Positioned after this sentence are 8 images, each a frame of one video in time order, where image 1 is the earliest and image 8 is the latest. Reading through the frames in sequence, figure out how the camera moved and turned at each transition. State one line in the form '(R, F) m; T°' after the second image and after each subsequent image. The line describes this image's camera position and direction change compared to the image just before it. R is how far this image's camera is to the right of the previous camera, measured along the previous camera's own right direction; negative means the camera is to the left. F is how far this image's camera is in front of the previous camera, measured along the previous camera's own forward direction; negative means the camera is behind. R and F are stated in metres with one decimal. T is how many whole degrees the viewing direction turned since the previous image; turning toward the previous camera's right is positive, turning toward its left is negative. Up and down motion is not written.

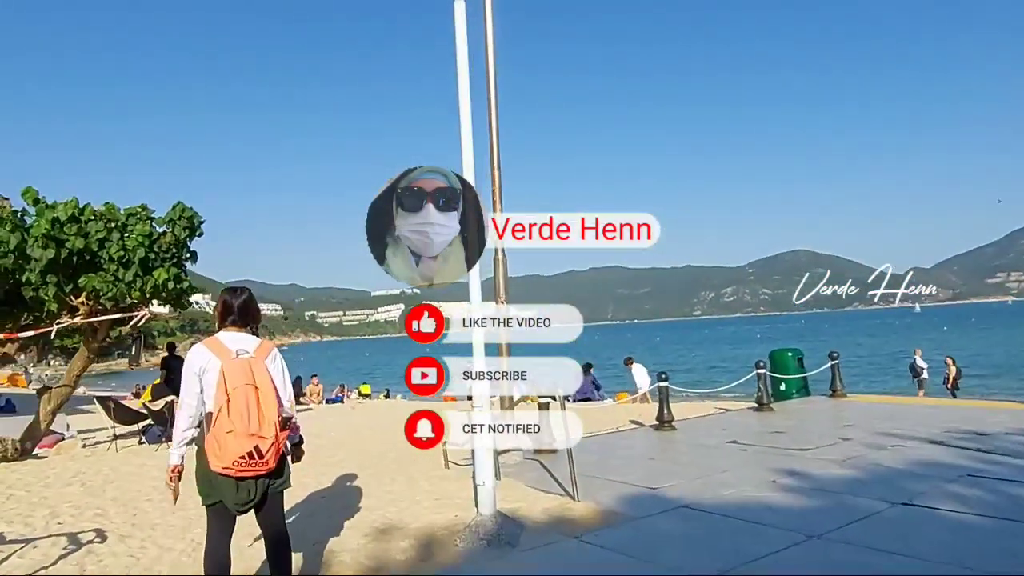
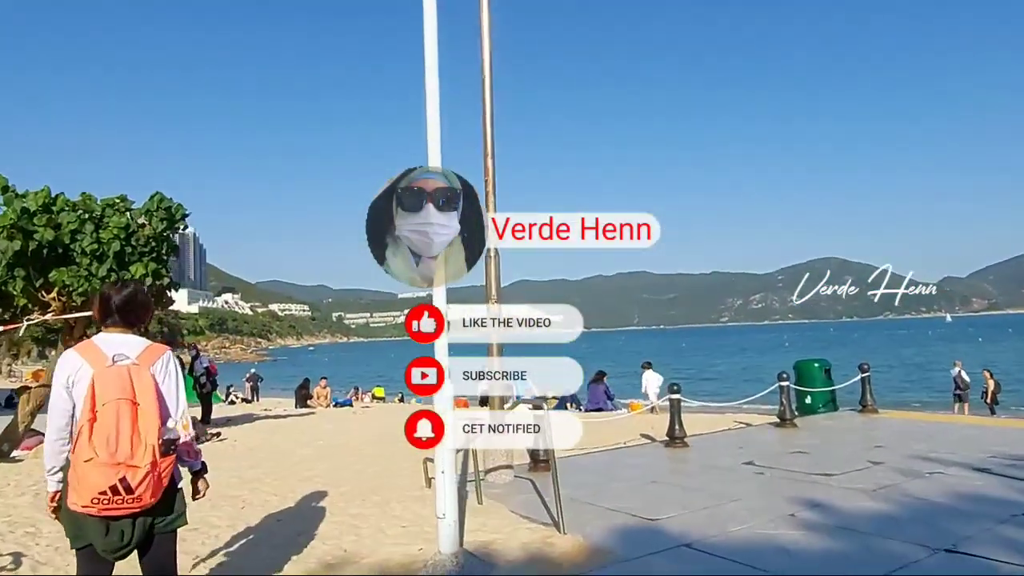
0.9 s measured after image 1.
(+0.5, +1.0) m; -2°
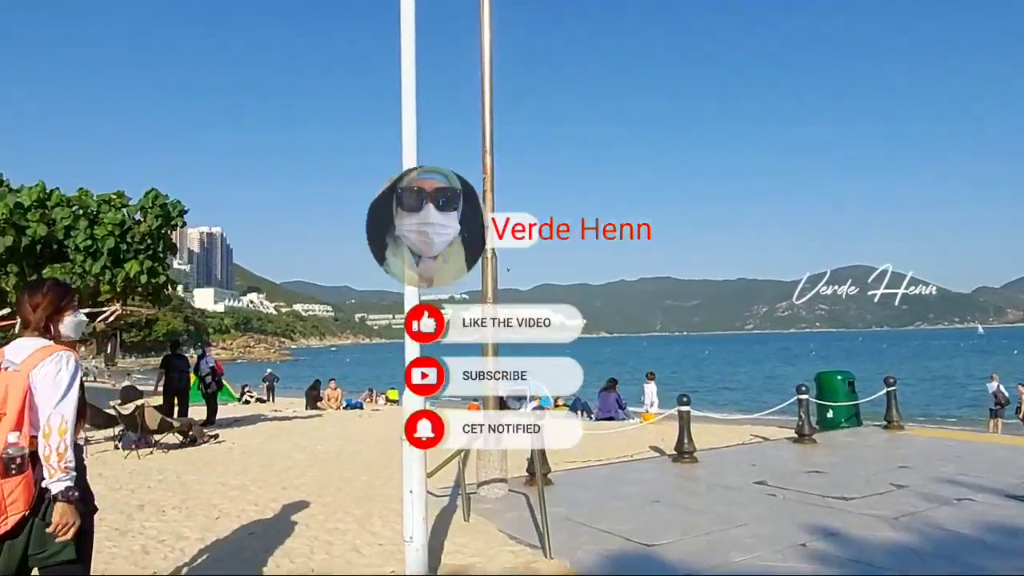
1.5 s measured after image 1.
(+0.4, +0.5) m; -2°
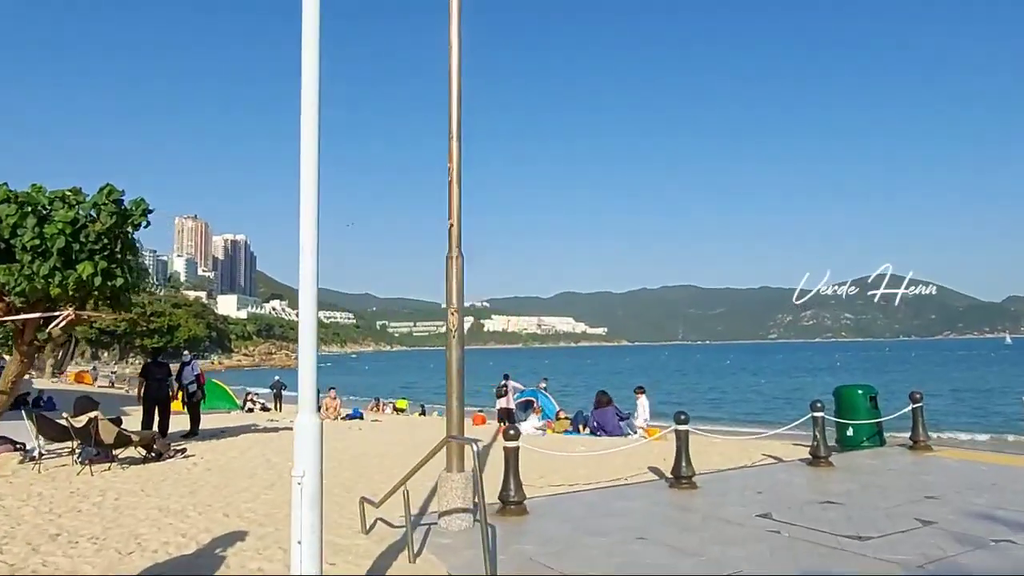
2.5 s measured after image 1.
(+0.7, +1.1) m; -2°
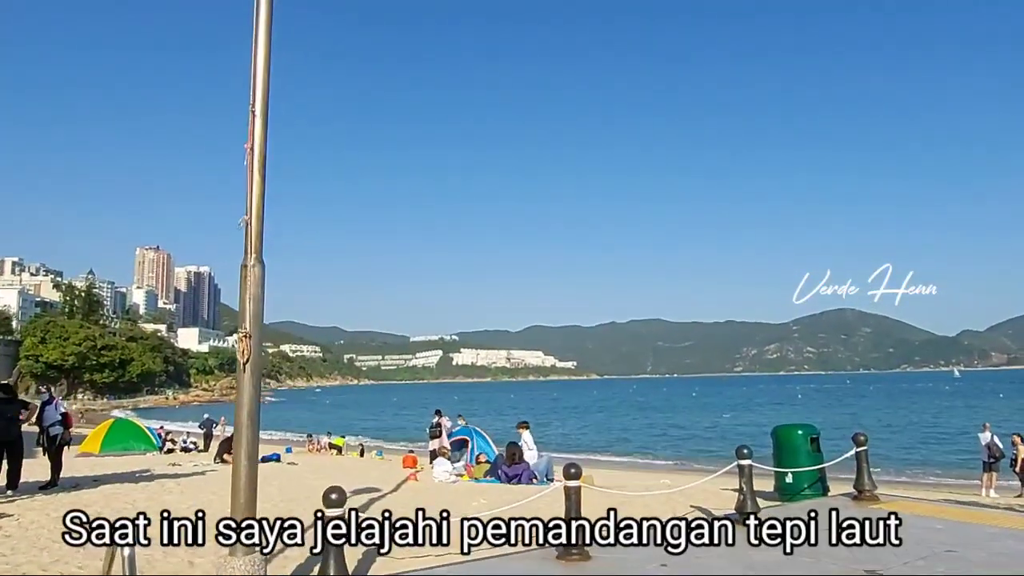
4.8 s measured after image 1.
(+1.5, +1.9) m; +3°
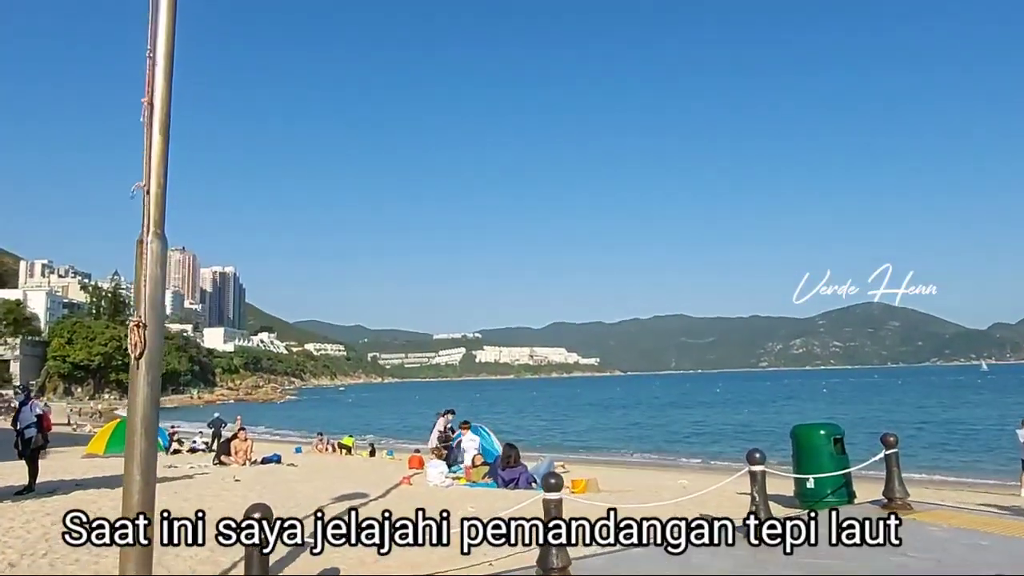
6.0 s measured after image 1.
(+0.6, +1.2) m; -2°
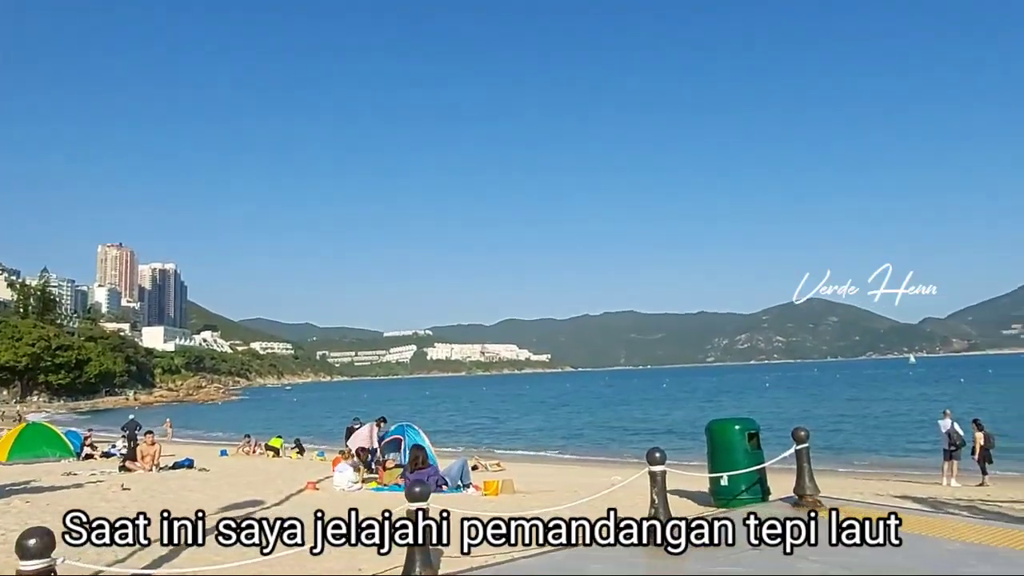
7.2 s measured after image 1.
(+0.9, +0.8) m; +4°
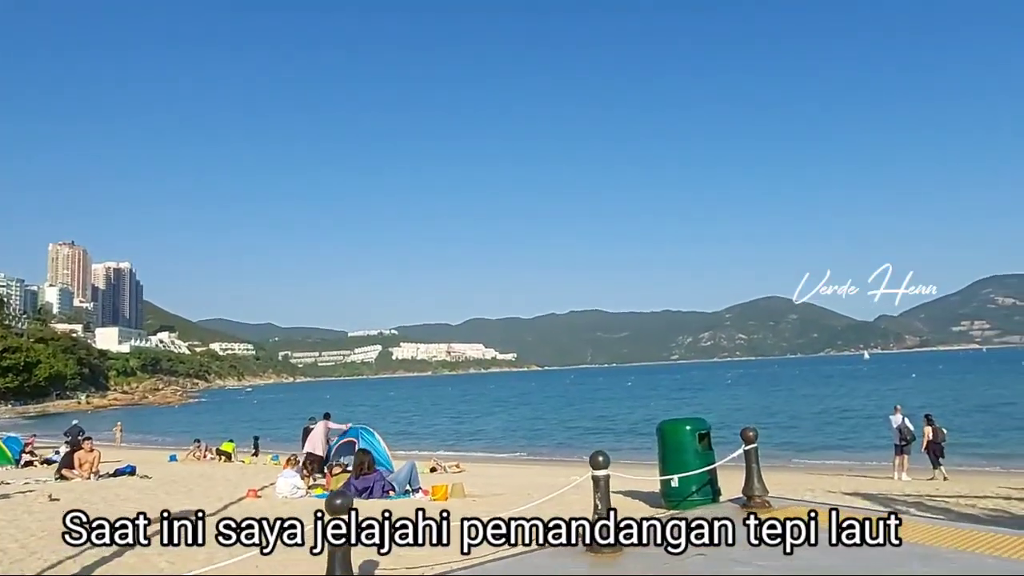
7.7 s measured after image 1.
(+0.3, +0.4) m; +3°
